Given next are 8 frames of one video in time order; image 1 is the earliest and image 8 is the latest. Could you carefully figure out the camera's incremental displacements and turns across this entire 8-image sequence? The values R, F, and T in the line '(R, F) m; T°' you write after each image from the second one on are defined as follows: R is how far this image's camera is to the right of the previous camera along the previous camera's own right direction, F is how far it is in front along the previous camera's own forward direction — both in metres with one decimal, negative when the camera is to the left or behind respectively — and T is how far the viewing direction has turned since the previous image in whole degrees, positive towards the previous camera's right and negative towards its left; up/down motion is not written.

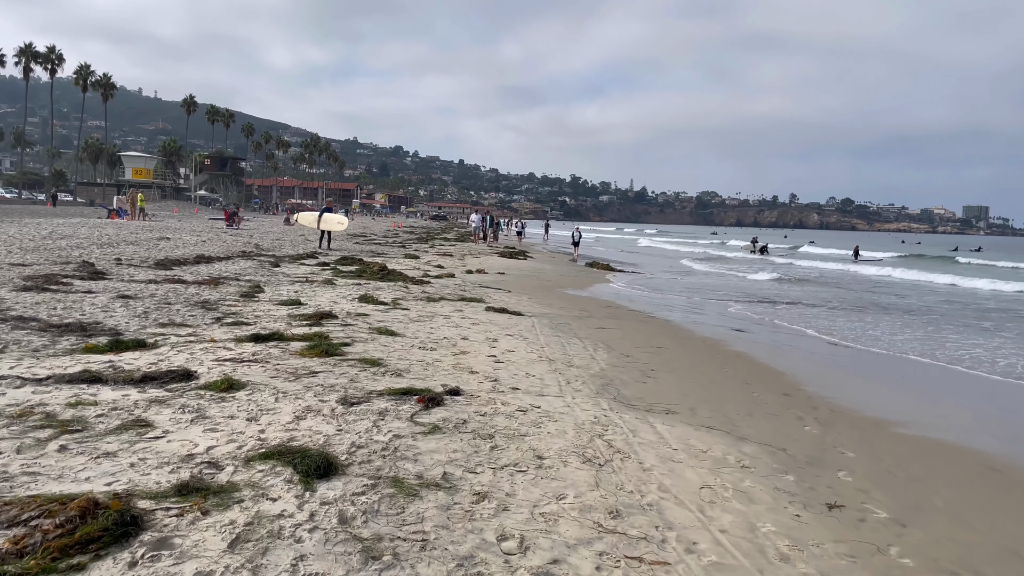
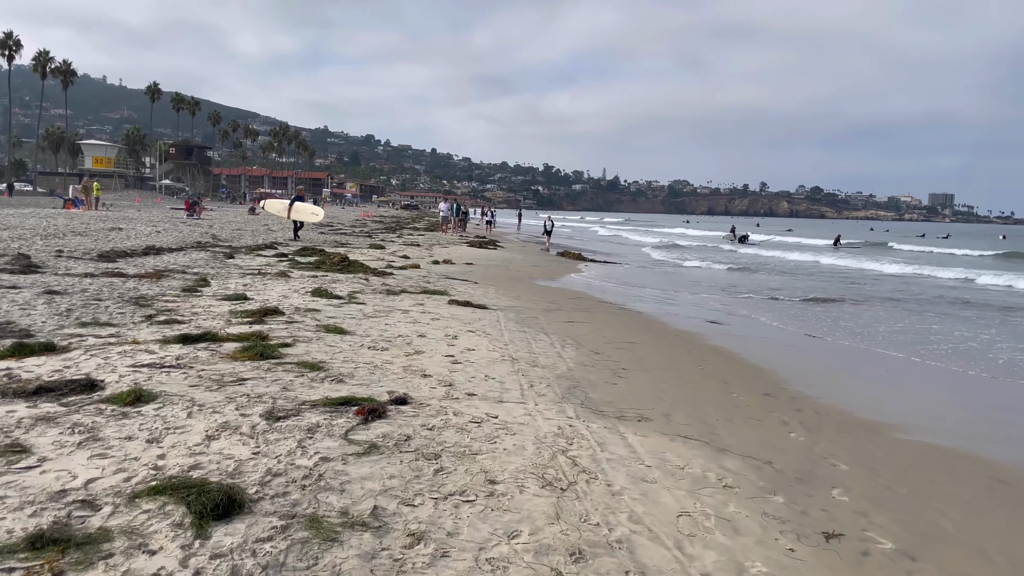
(+0.1, +0.6) m; +2°
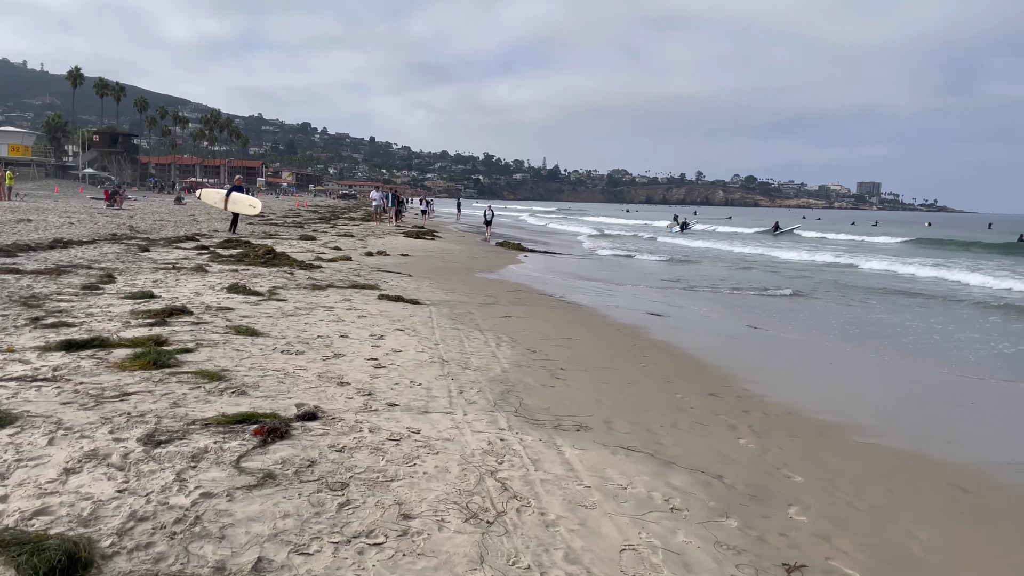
(+0.1, +0.5) m; +4°
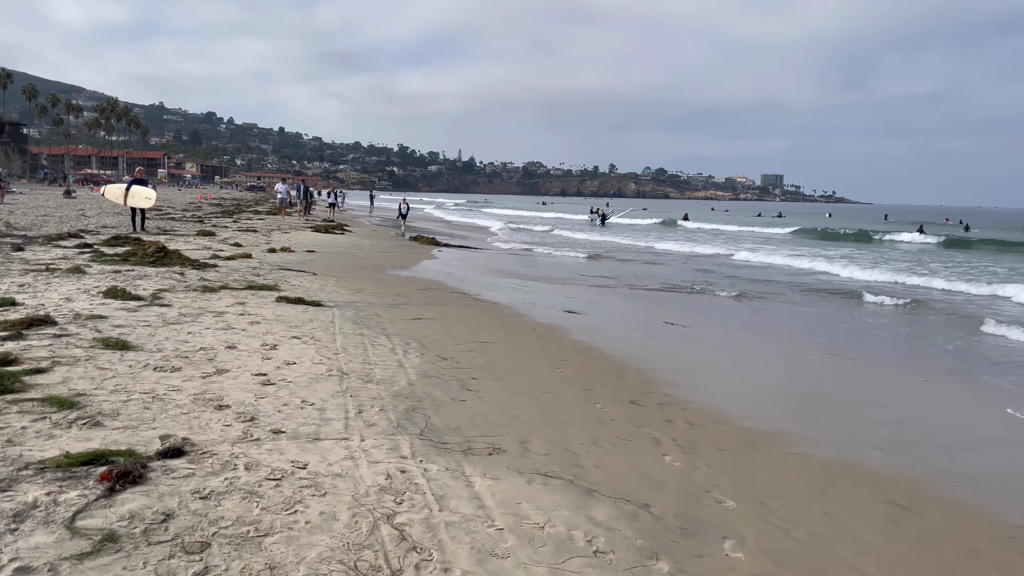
(+0.1, +0.5) m; +6°
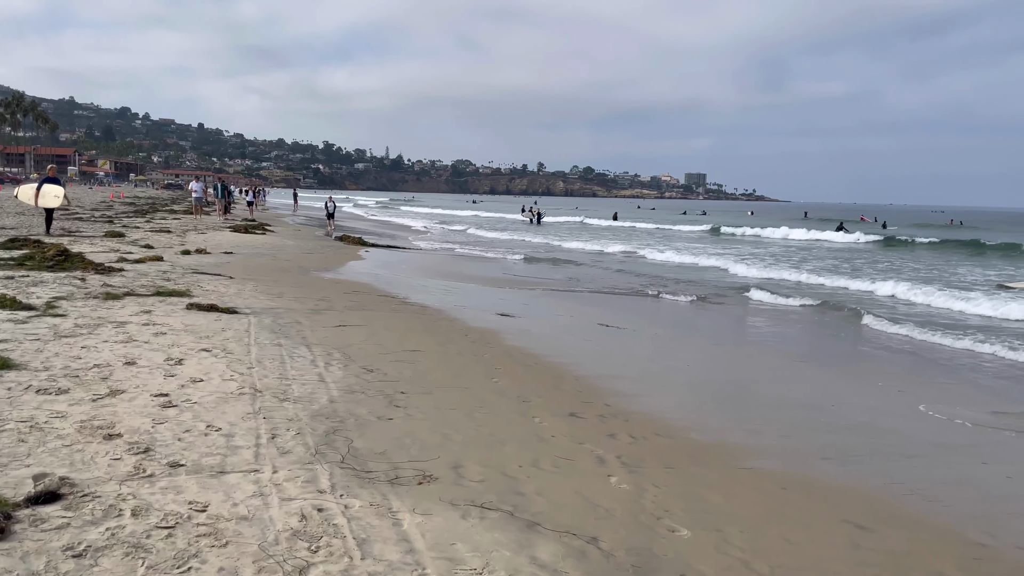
(0.0, +0.4) m; +5°
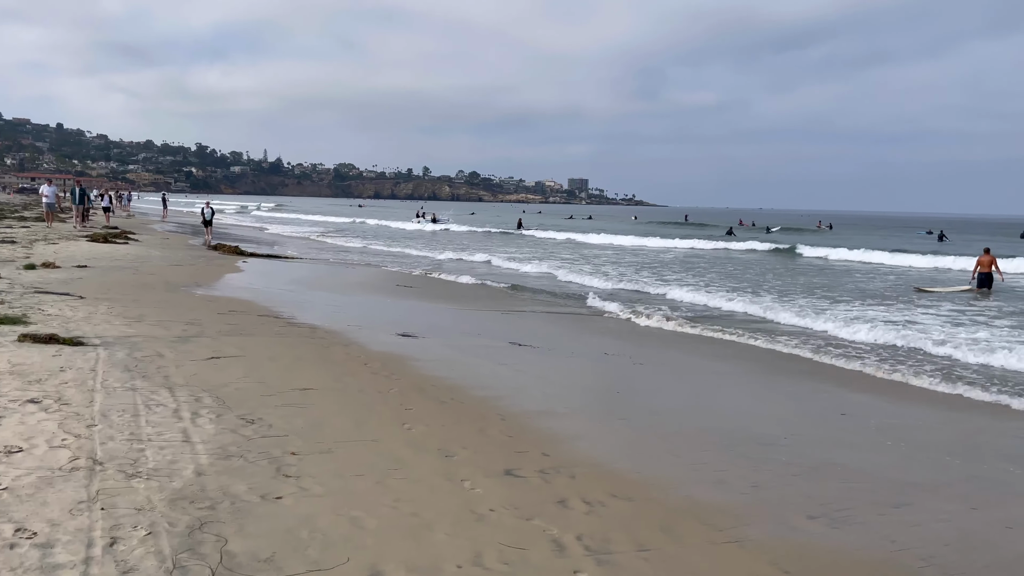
(-0.2, +1.0) m; +8°
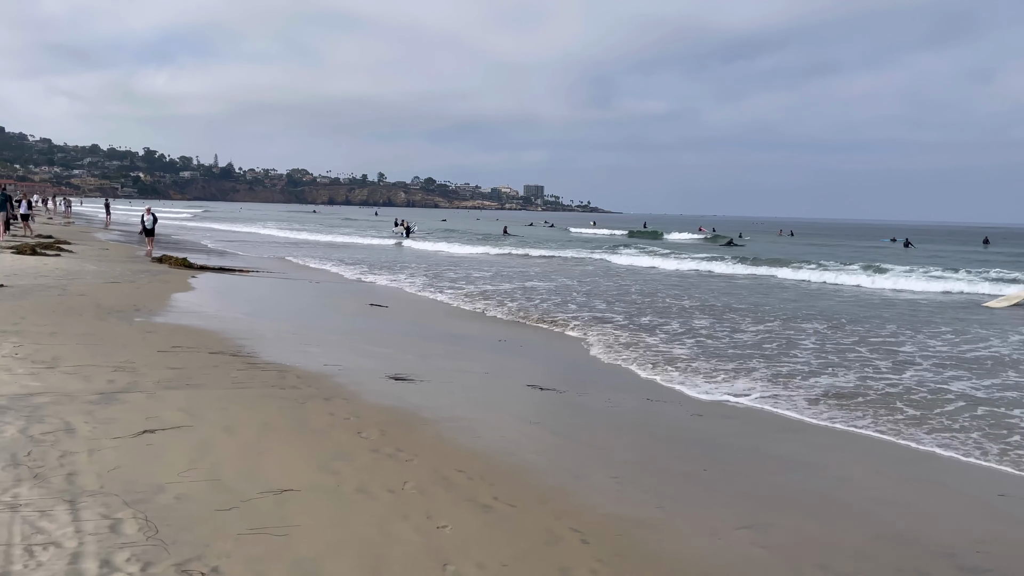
(-0.6, +1.8) m; +3°
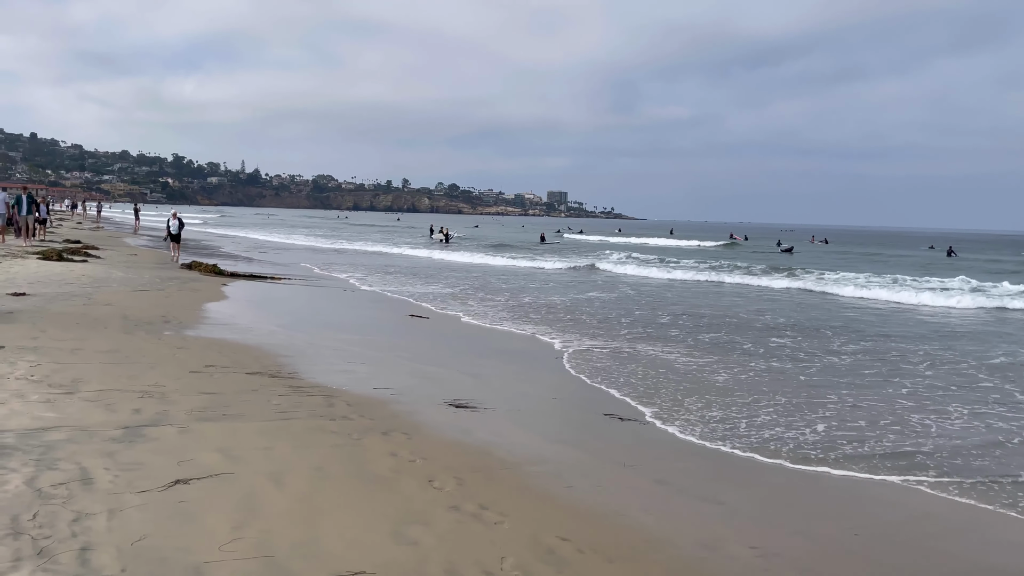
(-0.4, +0.9) m; -2°
